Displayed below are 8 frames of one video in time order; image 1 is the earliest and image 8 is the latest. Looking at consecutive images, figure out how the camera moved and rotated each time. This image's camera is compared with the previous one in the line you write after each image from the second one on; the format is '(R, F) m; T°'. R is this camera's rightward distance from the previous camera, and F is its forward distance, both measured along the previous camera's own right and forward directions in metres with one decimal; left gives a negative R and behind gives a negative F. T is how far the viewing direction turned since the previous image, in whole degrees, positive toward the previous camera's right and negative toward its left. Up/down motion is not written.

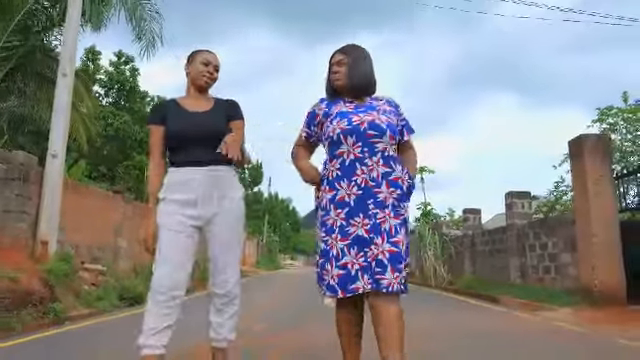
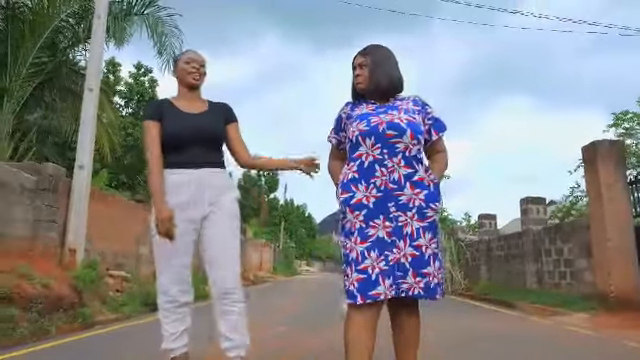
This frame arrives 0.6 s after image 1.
(0.0, -0.2) m; -2°
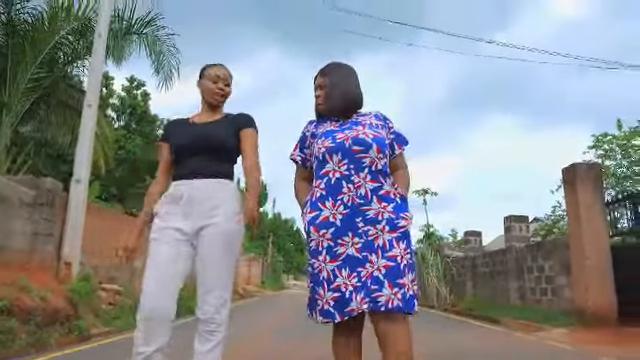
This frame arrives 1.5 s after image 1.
(-0.1, -0.3) m; +1°
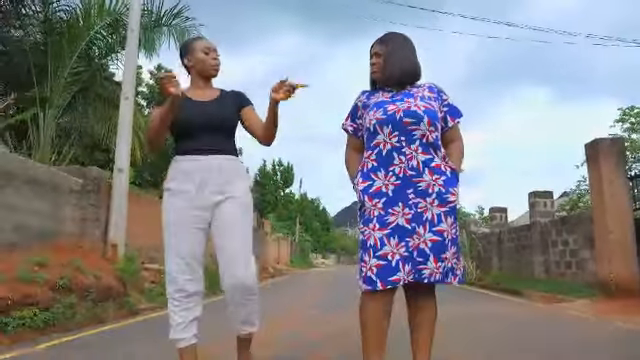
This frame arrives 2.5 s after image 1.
(0.0, -0.4) m; -3°
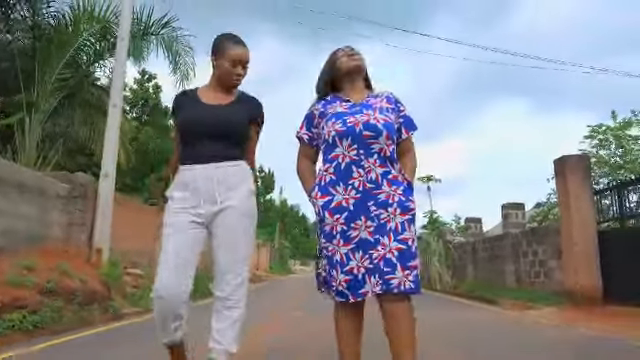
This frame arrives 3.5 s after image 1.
(-0.1, -0.3) m; +2°
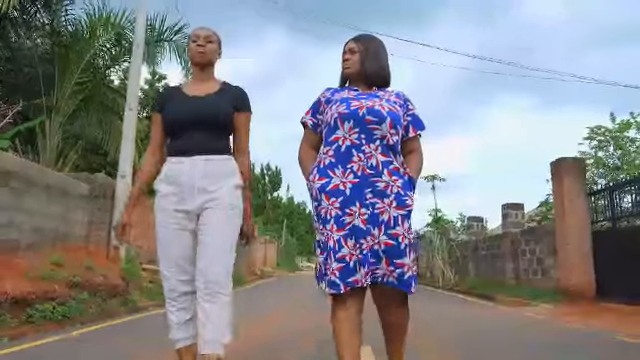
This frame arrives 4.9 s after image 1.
(0.0, -0.5) m; -1°
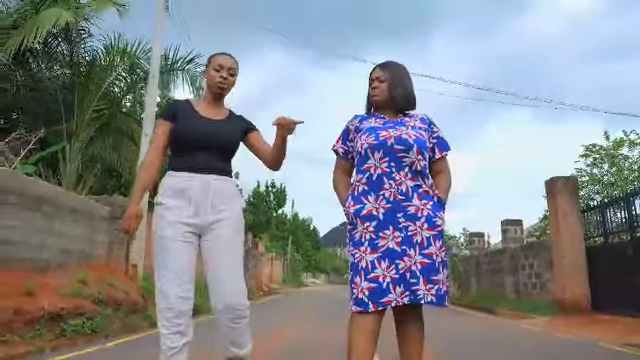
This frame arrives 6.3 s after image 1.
(-0.1, -0.6) m; 0°
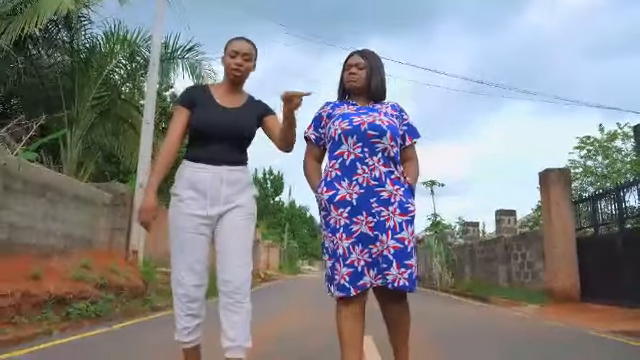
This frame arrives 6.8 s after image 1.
(0.0, -0.2) m; 0°
